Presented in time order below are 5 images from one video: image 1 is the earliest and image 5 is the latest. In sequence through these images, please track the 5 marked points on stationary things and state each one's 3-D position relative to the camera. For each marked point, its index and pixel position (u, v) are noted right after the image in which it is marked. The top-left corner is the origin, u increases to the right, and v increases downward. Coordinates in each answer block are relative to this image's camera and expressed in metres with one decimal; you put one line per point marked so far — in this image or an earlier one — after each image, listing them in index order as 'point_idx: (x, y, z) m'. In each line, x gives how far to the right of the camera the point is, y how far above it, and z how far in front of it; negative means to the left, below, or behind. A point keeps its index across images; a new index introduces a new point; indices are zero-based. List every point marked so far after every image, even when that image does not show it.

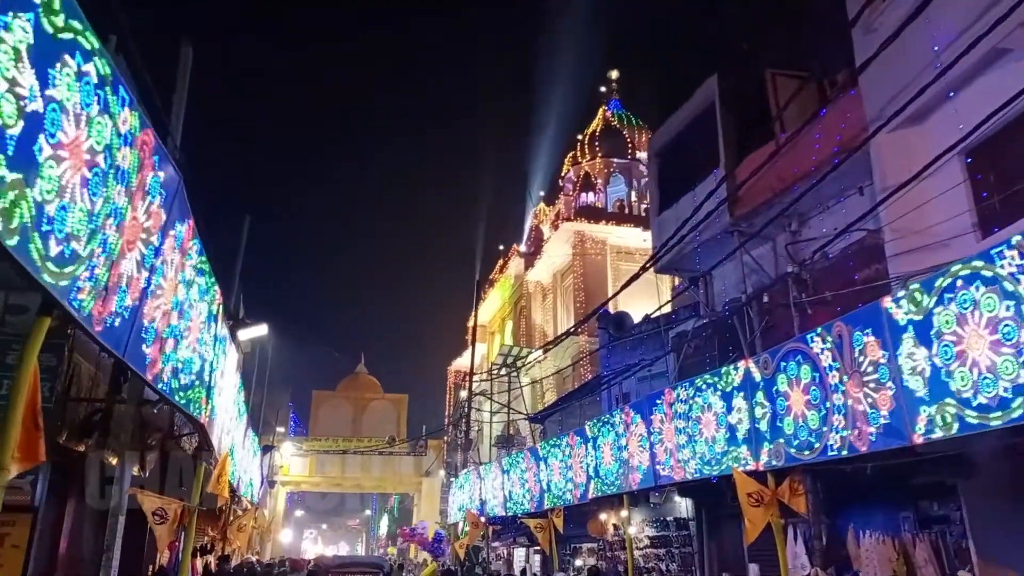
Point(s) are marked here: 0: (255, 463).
0: (-5.9, -4.0, +18.7) m
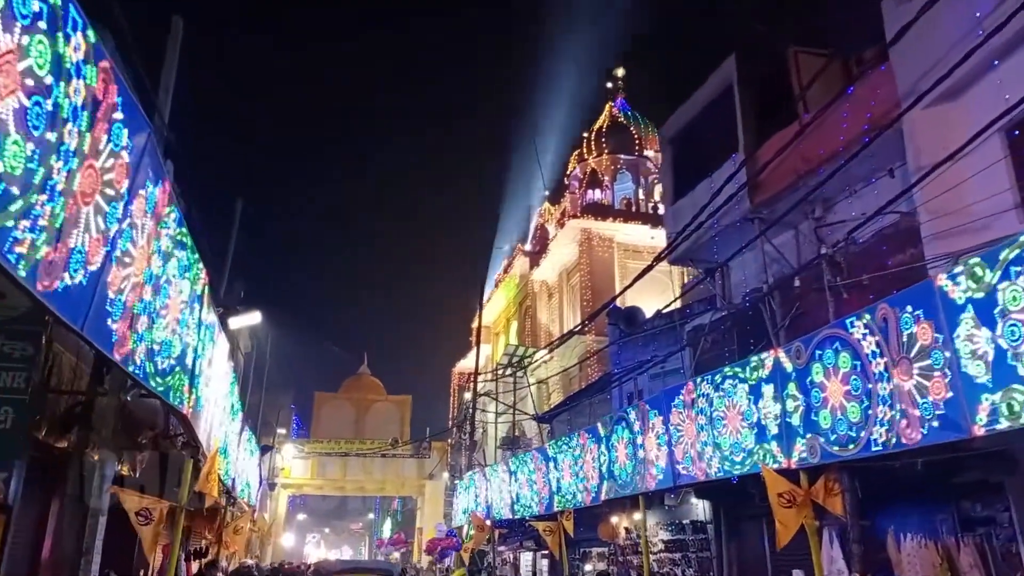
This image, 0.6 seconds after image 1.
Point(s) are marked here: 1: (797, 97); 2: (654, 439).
0: (-5.7, -3.9, +18.1) m
1: (+4.4, +2.9, +12.5) m
2: (+2.0, -2.1, +11.5) m
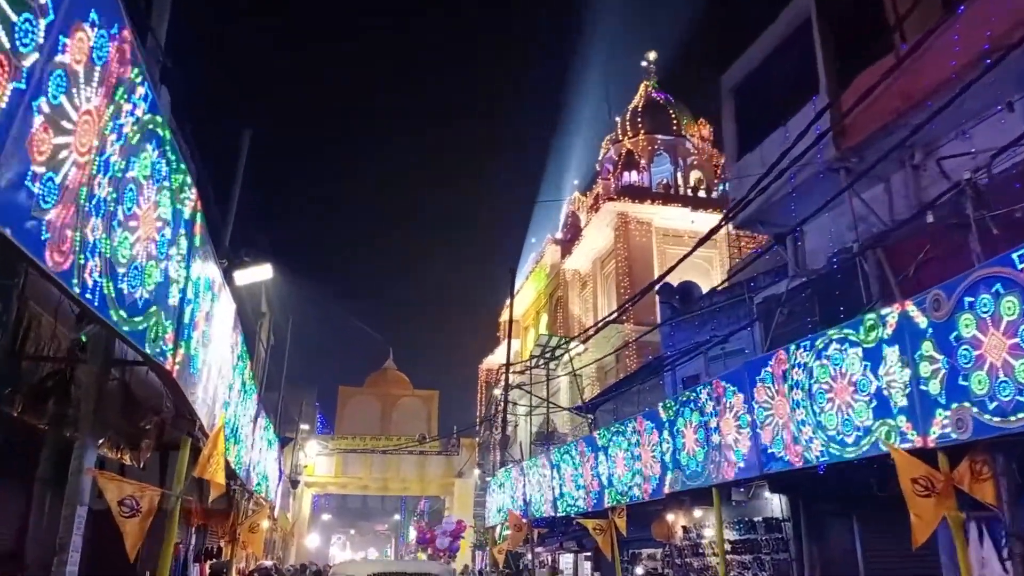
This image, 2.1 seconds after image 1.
0: (-4.9, -3.4, +16.6) m
1: (+5.0, +3.4, +10.8) m
2: (+2.7, -1.6, +9.9) m
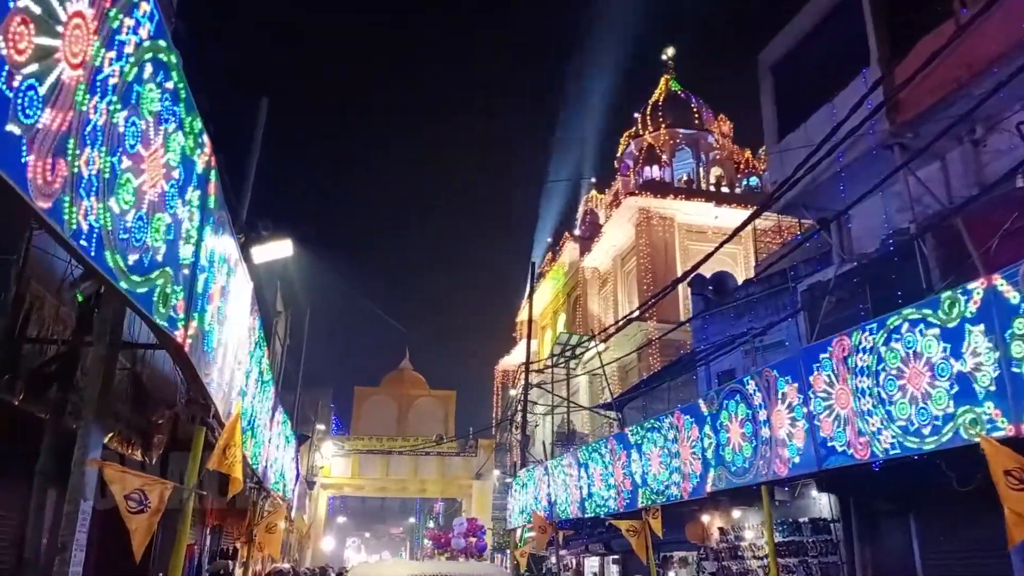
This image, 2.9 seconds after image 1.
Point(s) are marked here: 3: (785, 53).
0: (-4.4, -3.2, +16.0) m
1: (+5.4, +3.7, +10.1) m
2: (+3.1, -1.4, +9.1) m
3: (+4.4, +3.8, +13.3) m
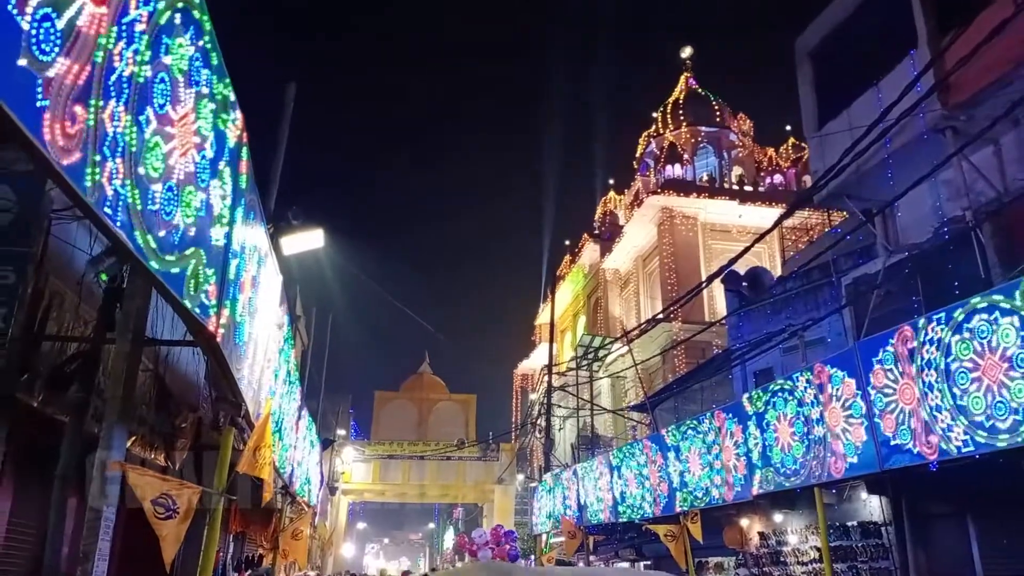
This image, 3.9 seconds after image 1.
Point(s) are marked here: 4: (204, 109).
0: (-3.8, -3.3, +15.6) m
1: (+5.8, +3.8, +9.6) m
2: (+3.5, -1.3, +8.6) m
3: (+4.9, +3.9, +12.8) m
4: (-1.5, +0.9, +3.9) m
